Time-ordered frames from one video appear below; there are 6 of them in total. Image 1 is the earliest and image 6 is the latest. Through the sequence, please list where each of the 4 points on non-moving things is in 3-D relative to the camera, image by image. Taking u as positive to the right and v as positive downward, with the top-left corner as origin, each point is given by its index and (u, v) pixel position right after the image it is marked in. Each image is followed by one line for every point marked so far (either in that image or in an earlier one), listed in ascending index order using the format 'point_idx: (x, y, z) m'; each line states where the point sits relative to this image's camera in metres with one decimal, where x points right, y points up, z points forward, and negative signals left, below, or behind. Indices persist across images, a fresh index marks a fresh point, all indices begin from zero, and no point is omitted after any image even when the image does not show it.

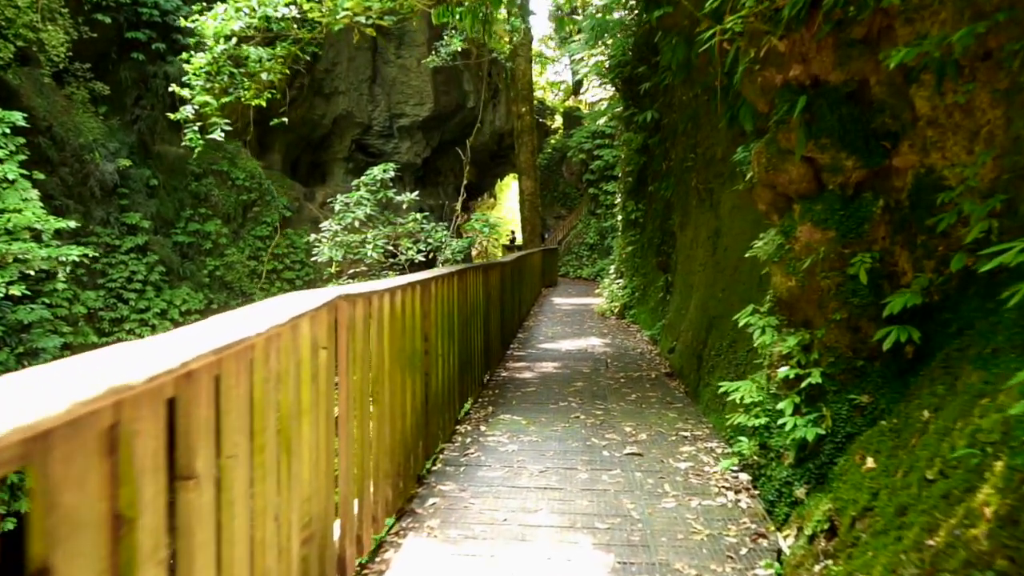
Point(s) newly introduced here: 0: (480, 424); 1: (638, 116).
0: (-0.2, -0.8, +4.5) m
1: (+1.4, +1.9, +8.9) m
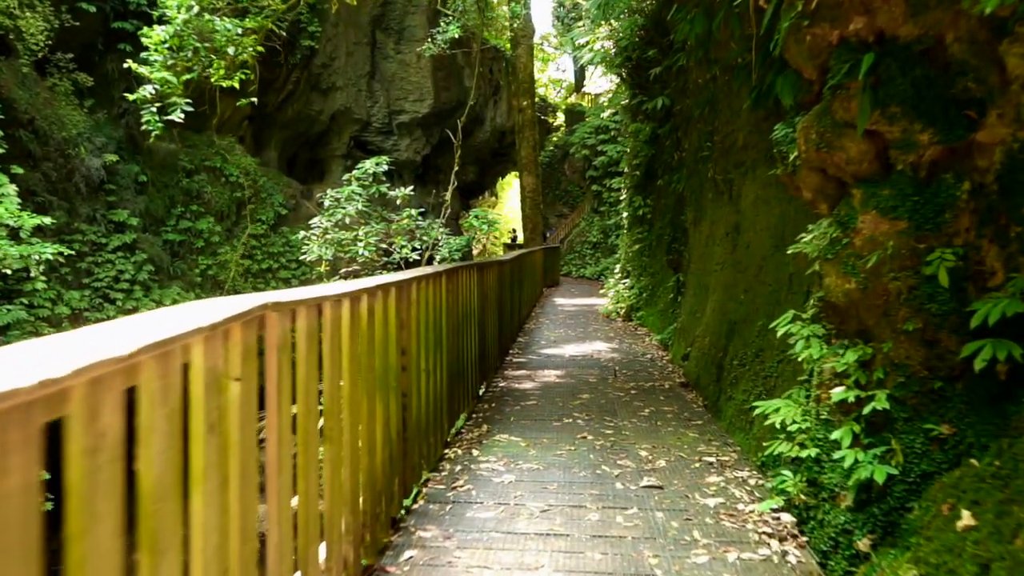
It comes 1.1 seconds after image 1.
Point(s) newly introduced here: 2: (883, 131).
0: (-0.2, -0.8, +3.9) m
1: (+1.4, +1.9, +8.3) m
2: (+1.2, +0.5, +2.6) m
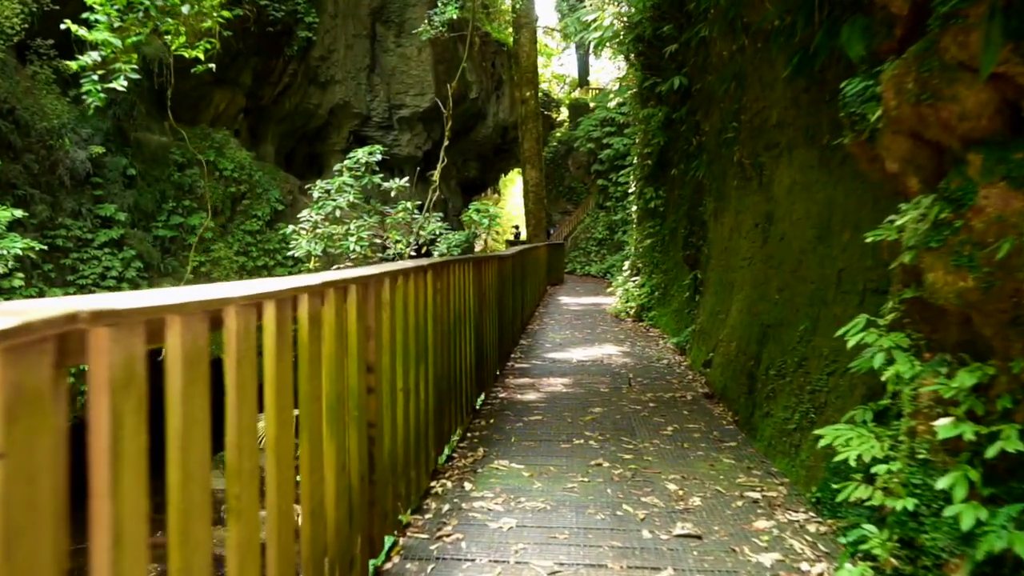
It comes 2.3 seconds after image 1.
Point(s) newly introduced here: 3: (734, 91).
0: (-0.2, -0.8, +3.3) m
1: (+1.4, +1.9, +7.7) m
2: (+1.2, +0.5, +1.9) m
3: (+1.5, +1.3, +5.5) m
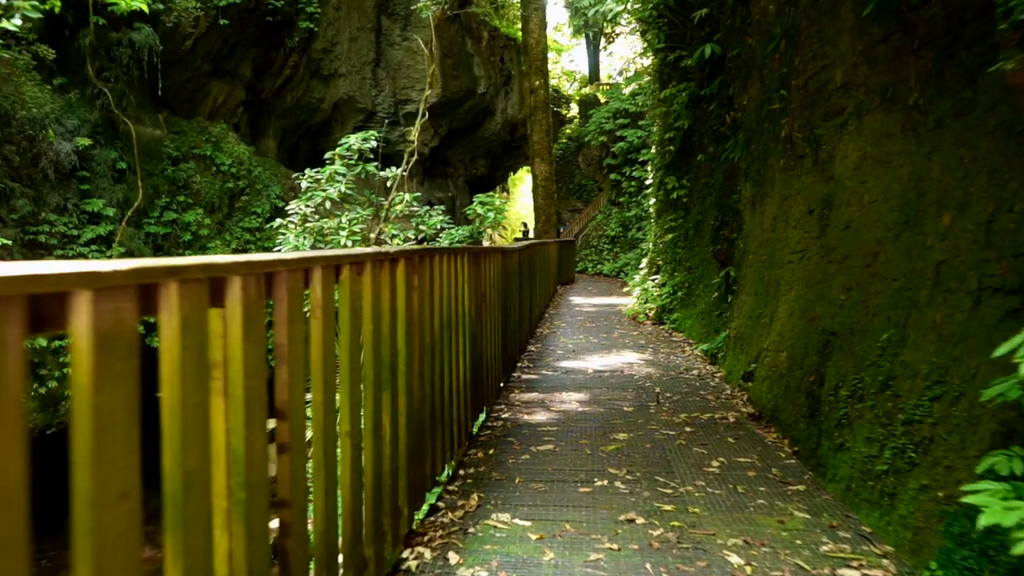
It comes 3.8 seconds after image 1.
0: (-0.2, -0.8, +2.4) m
1: (+1.5, +1.9, +6.8) m
2: (+1.2, +0.5, +1.1) m
3: (+1.6, +1.4, +4.7) m
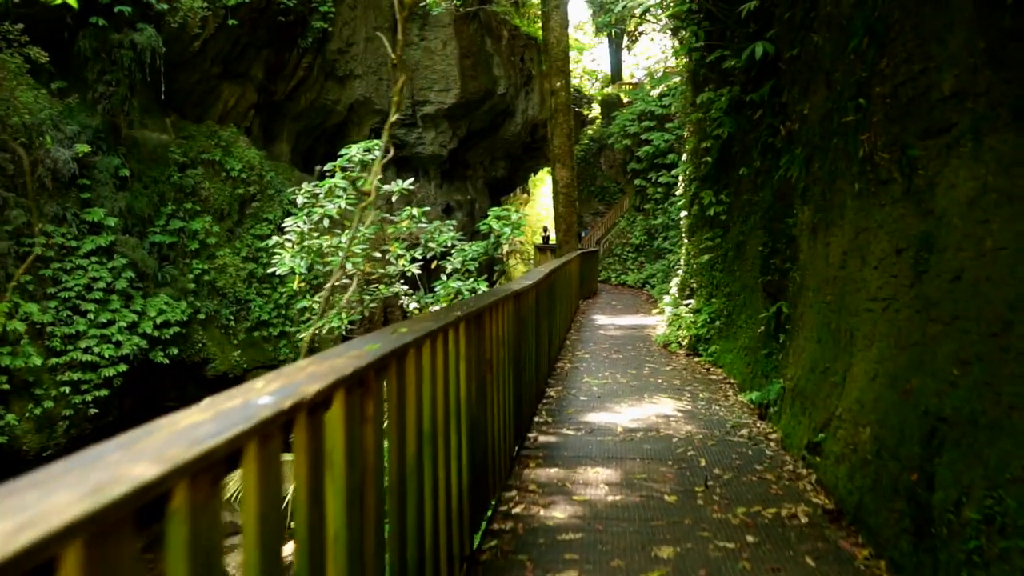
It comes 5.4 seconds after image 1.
0: (-0.2, -1.0, +1.6) m
1: (+1.6, +1.7, +5.9) m
2: (+1.2, +0.3, +0.2) m
3: (+1.6, +1.1, +3.8) m
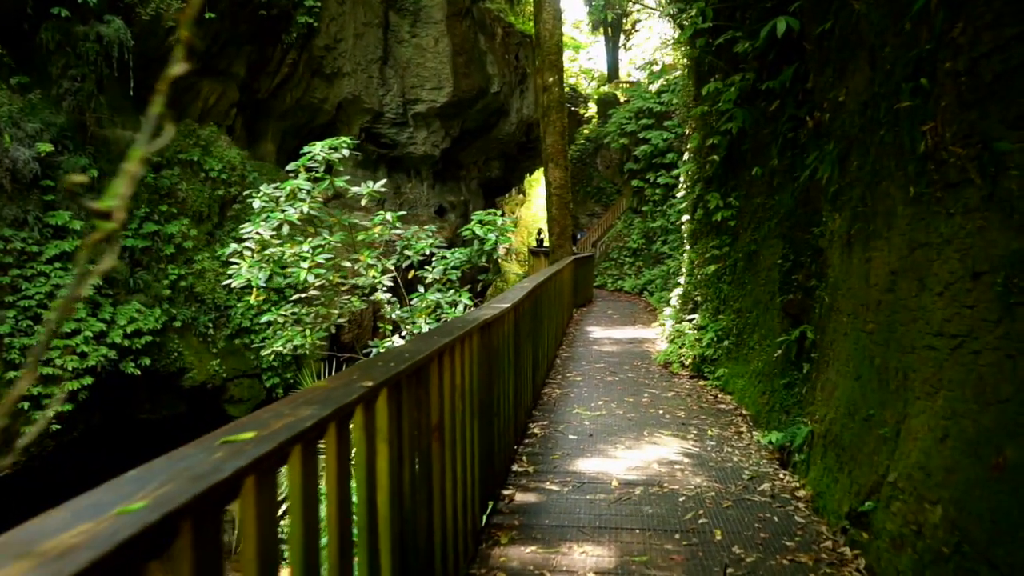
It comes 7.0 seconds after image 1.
0: (-0.3, -1.1, +0.7) m
1: (+1.5, +1.5, +5.1) m
2: (+1.0, +0.1, -0.6) m
3: (+1.5, +1.0, +3.0) m
